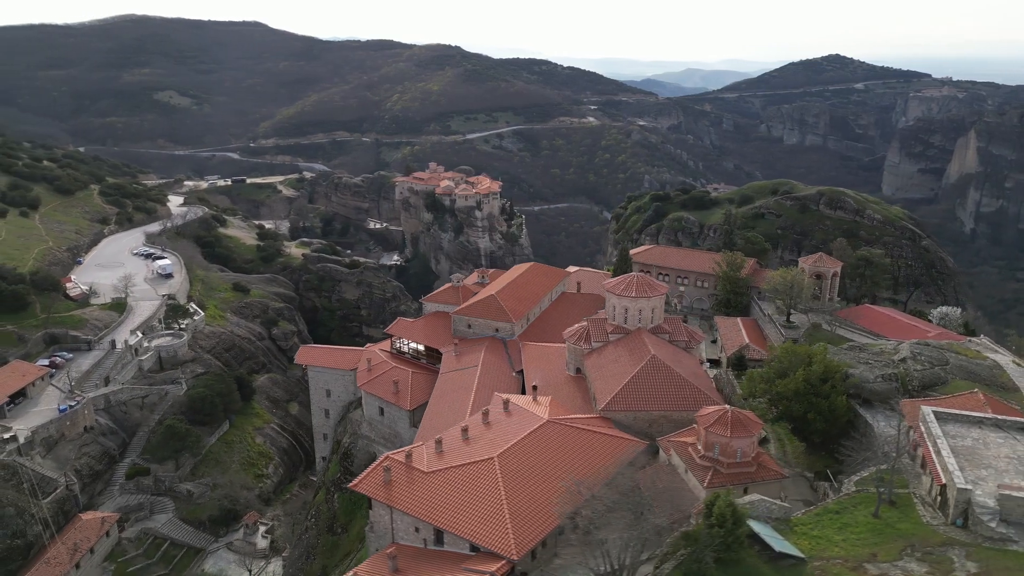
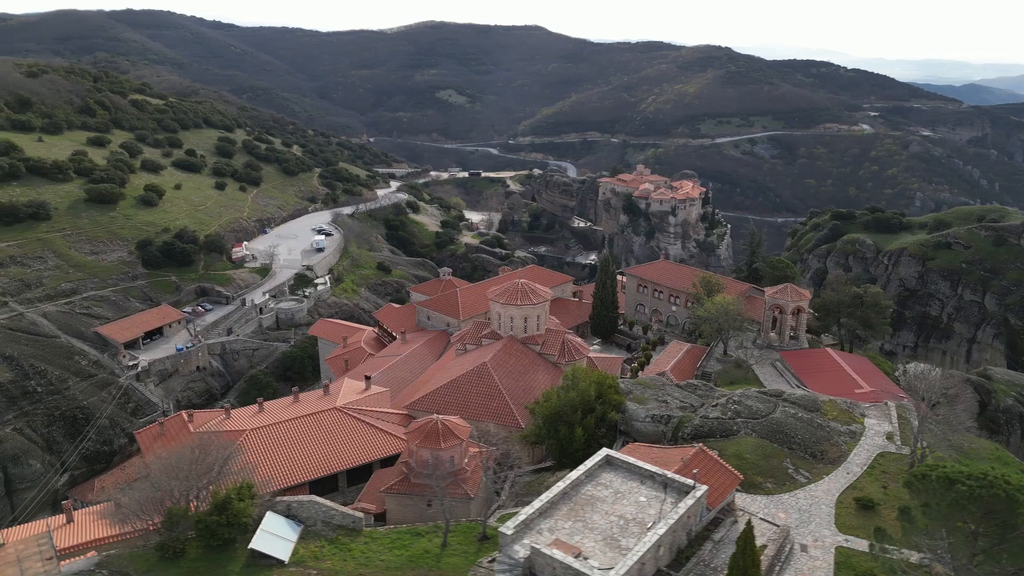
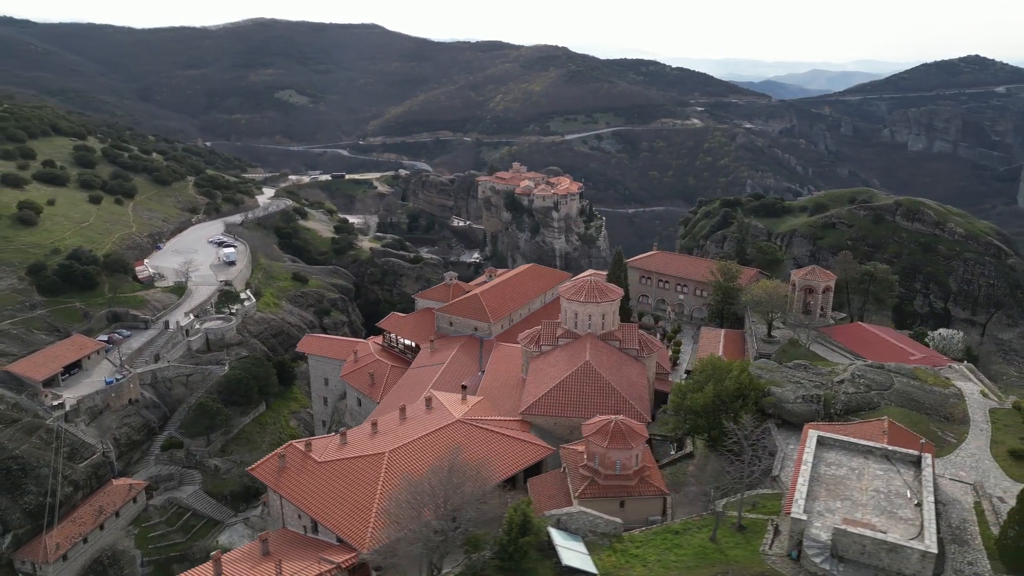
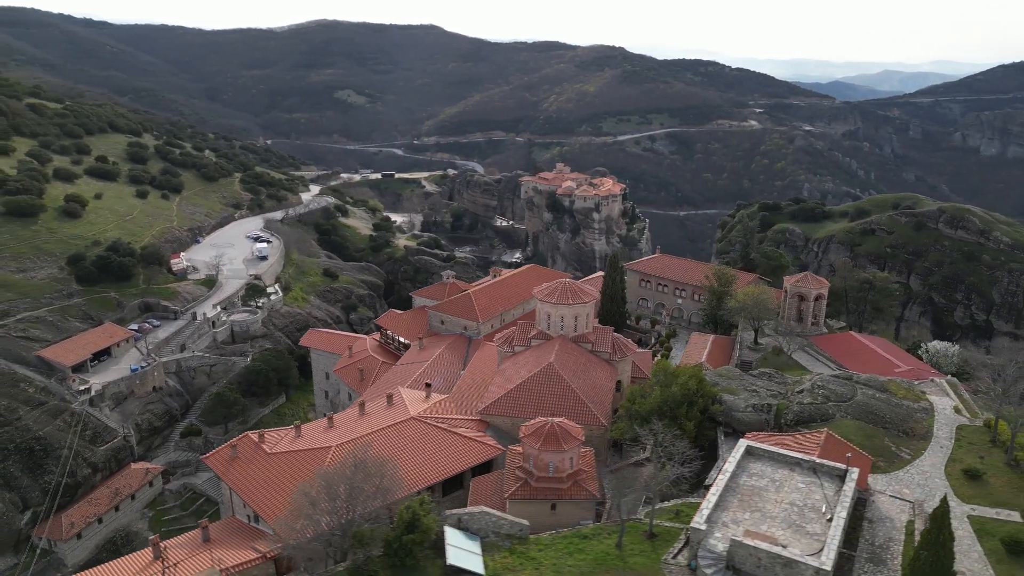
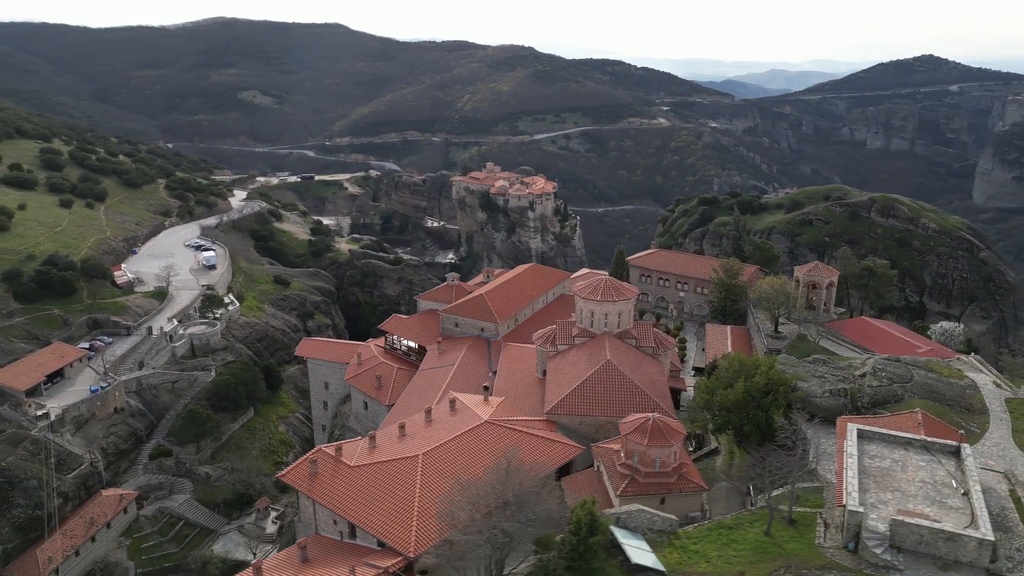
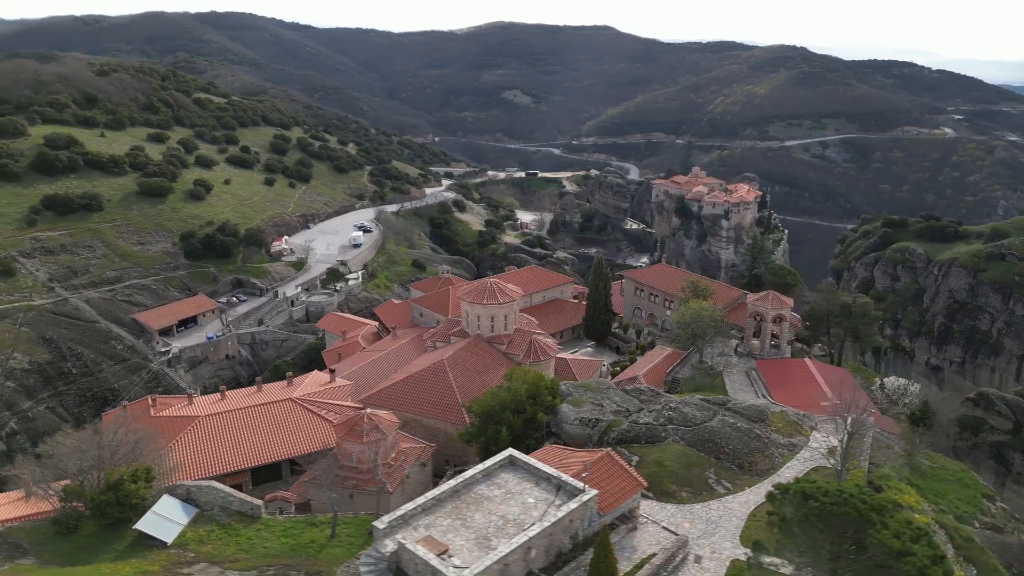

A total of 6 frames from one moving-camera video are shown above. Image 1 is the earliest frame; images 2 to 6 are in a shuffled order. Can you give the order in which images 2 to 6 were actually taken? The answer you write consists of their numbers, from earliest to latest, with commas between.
5, 3, 4, 2, 6
